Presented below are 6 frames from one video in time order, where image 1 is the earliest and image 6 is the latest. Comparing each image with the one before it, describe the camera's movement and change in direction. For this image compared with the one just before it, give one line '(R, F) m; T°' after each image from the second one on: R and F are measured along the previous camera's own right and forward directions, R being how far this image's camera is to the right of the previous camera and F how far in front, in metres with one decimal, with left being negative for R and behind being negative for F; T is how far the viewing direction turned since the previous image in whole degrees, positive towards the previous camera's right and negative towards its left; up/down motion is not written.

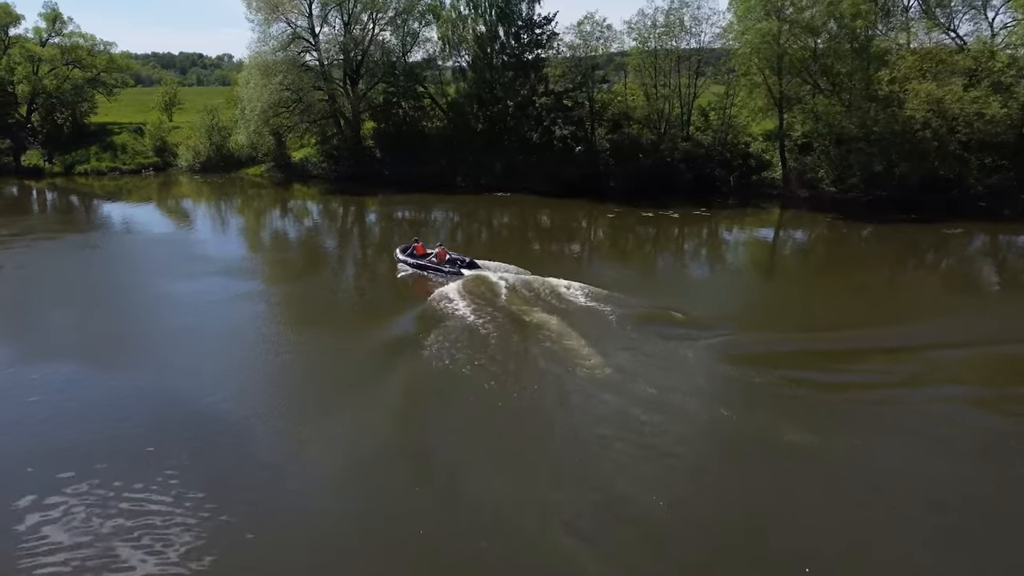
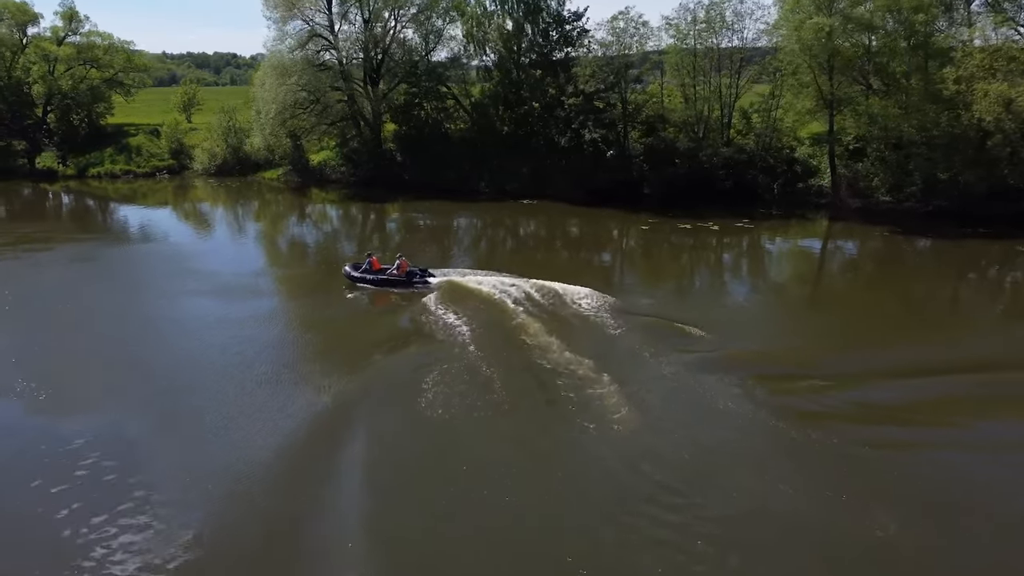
(+0.2, +2.1) m; -2°
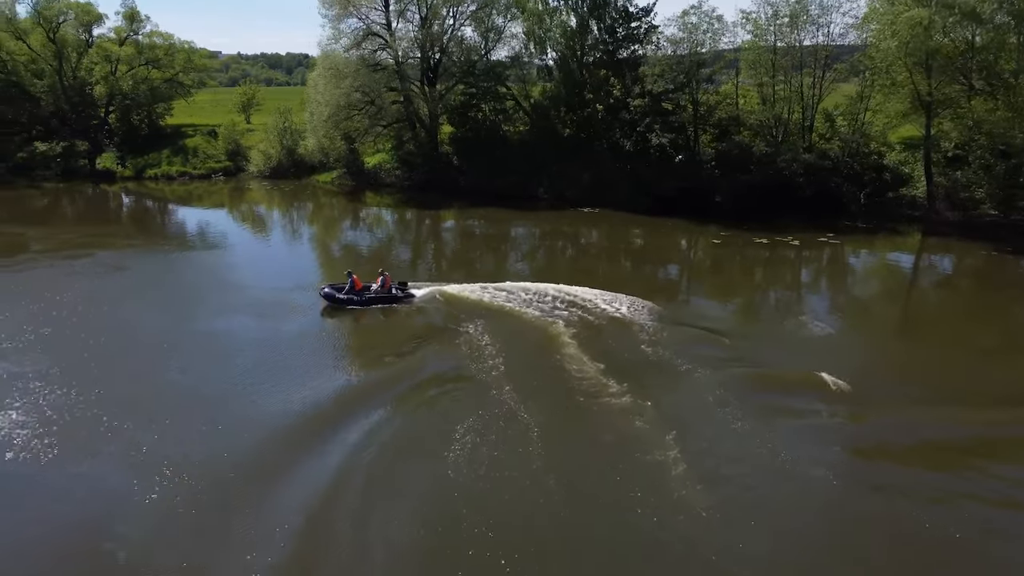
(+0.2, +1.9) m; -4°
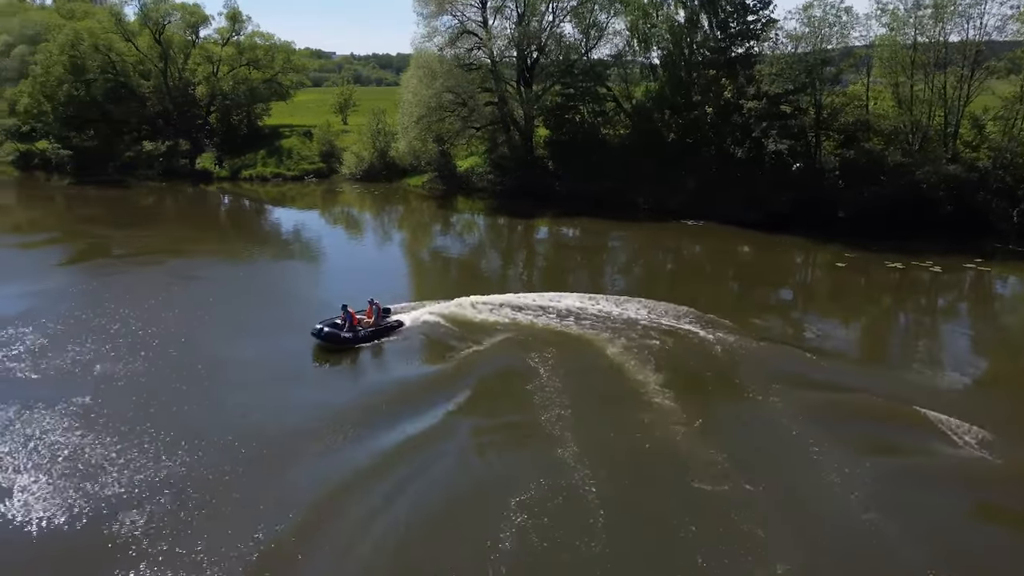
(+0.2, +2.2) m; -7°
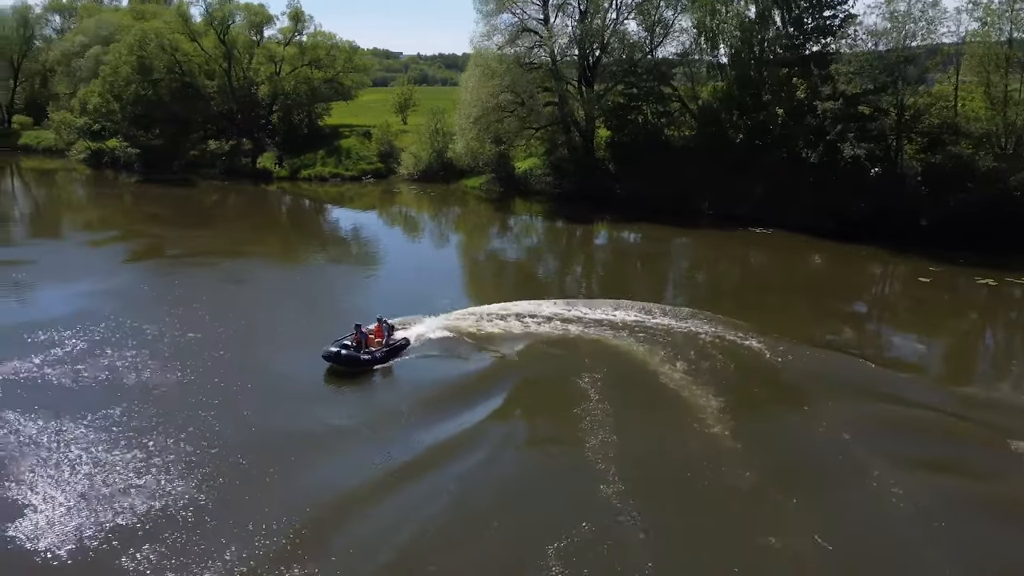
(+0.2, +1.0) m; -4°
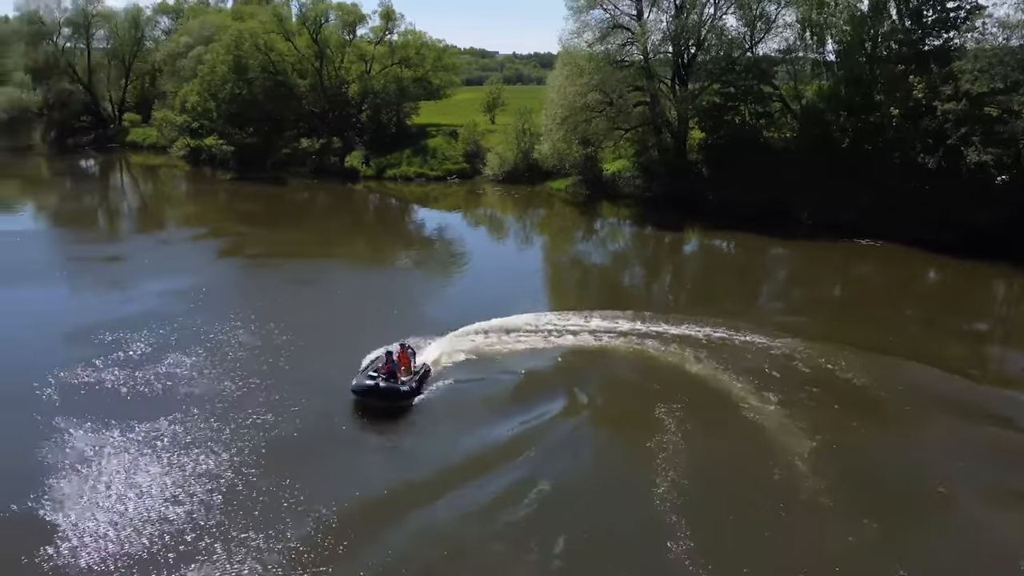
(+0.3, +1.2) m; -6°
